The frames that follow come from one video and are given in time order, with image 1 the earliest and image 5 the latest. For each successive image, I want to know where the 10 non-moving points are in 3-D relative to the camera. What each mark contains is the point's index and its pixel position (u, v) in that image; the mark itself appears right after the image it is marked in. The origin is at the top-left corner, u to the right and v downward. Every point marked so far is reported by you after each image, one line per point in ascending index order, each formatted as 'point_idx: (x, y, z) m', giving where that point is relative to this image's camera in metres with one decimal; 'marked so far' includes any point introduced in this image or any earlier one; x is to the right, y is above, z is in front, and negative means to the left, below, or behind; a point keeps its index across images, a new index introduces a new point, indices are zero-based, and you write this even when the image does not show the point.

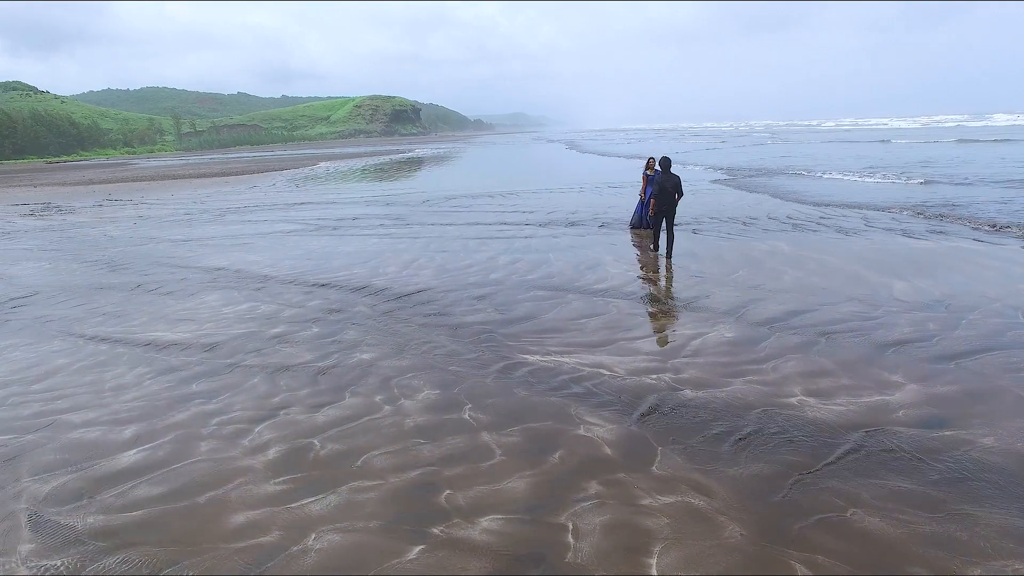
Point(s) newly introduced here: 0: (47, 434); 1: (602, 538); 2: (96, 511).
0: (-3.0, -1.0, +4.2) m
1: (+0.4, -1.2, +3.1) m
2: (-2.1, -1.2, +3.4) m
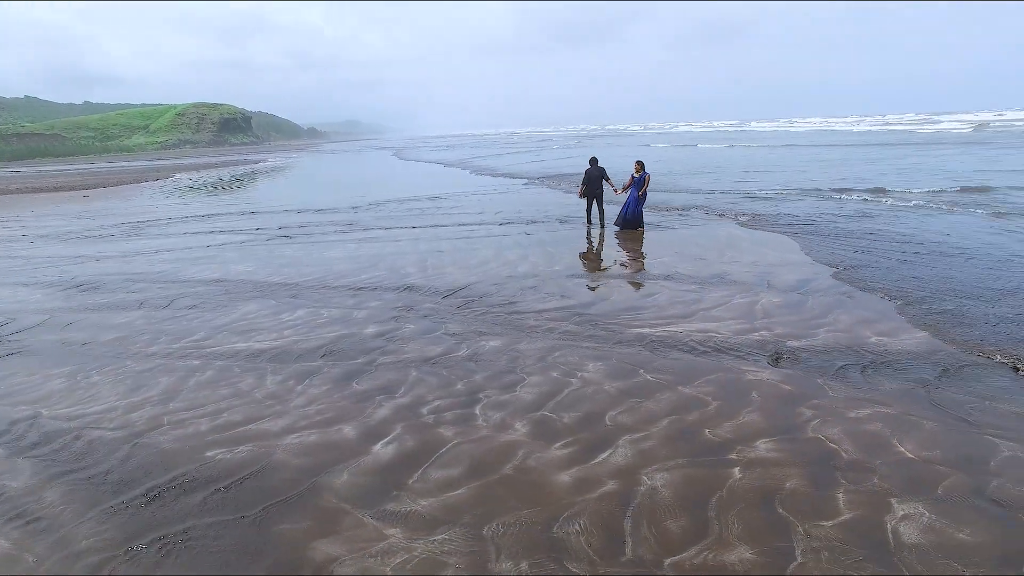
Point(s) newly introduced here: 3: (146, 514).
0: (-1.6, -1.0, +4.1) m
1: (+2.1, -0.9, +4.0) m
2: (-0.5, -1.1, +3.6) m
3: (-1.9, -1.2, +3.5) m
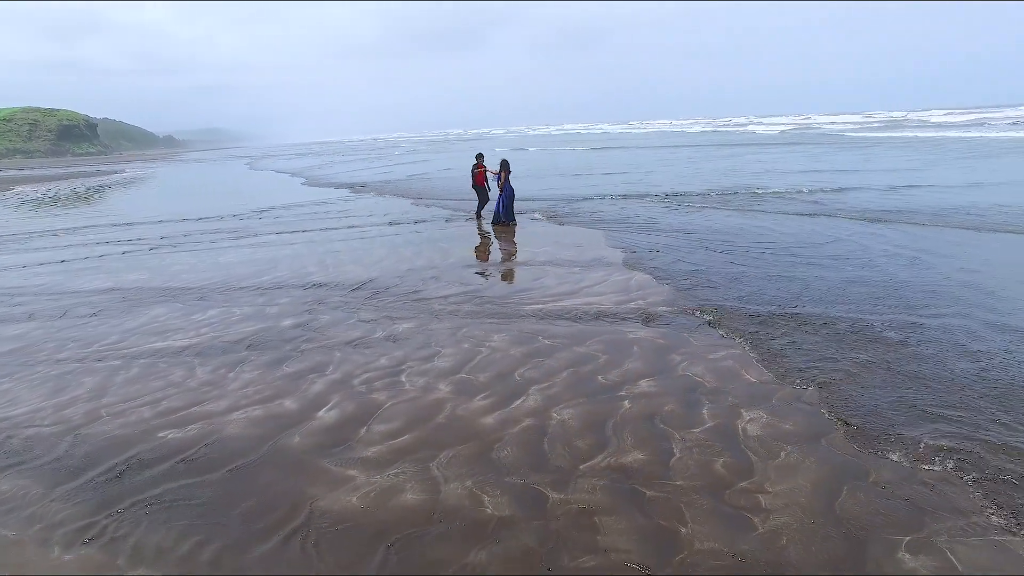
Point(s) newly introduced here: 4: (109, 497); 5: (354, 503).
0: (-2.1, -0.9, +4.5) m
1: (+1.5, -0.7, +5.0) m
2: (-0.9, -1.0, +4.1) m
3: (-2.3, -1.1, +3.8) m
4: (-2.3, -1.2, +3.7) m
5: (-0.8, -1.1, +3.5) m
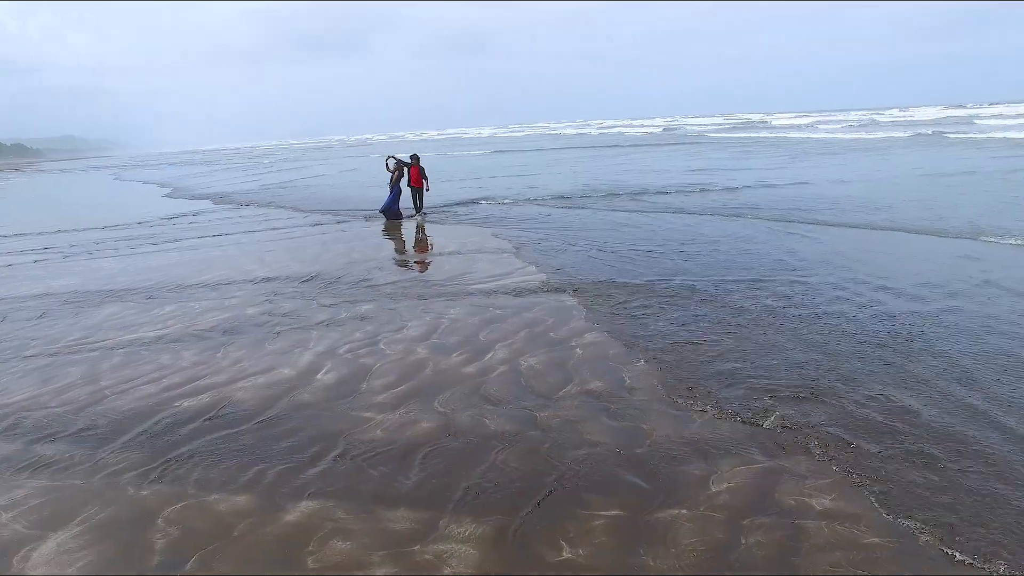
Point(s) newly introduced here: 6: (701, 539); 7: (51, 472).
0: (-2.2, -0.8, +5.0) m
1: (+1.2, -0.4, +6.1) m
2: (-1.0, -0.8, +4.9) m
3: (-2.3, -1.0, +4.3) m
4: (-2.3, -1.0, +4.2) m
5: (-0.8, -0.9, +4.2) m
6: (+0.9, -1.2, +3.1) m
7: (-2.8, -1.1, +4.0) m
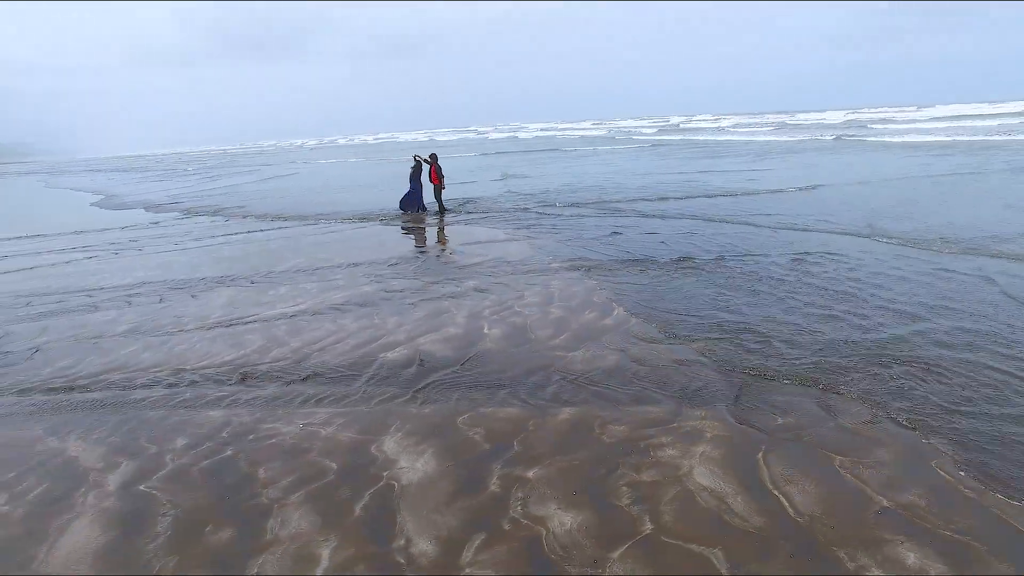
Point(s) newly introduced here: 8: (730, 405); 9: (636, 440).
0: (-0.9, -0.5, +6.0) m
1: (+2.3, 0.0, +7.4) m
2: (+0.3, -0.5, +5.9) m
3: (-0.9, -0.7, +5.2) m
4: (-0.9, -0.8, +5.1) m
5: (+0.5, -0.6, +5.3) m
6: (+2.4, -0.8, +4.5) m
7: (-1.3, -0.9, +4.8) m
8: (+1.5, -0.8, +4.6) m
9: (+0.8, -1.0, +4.1) m
